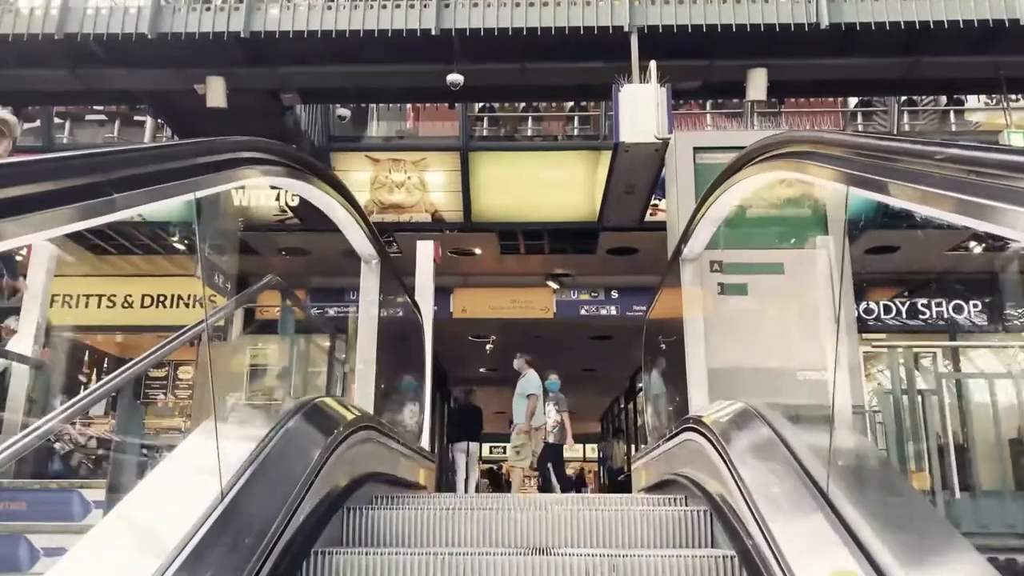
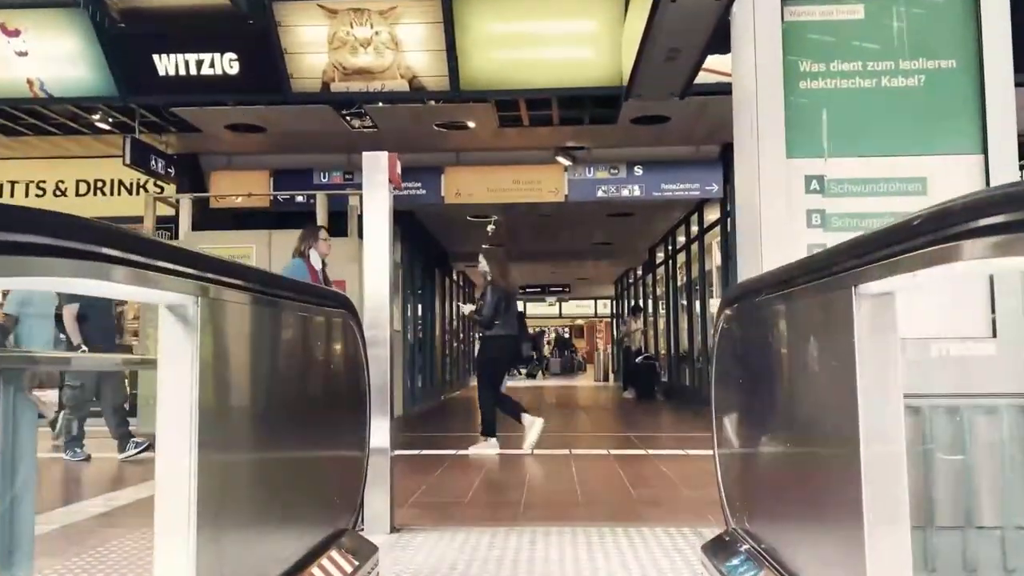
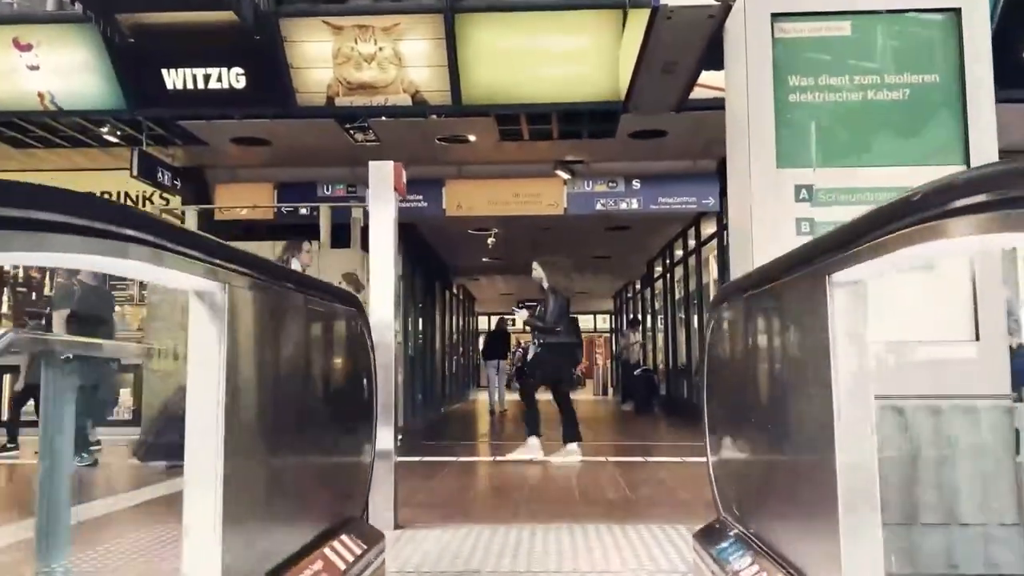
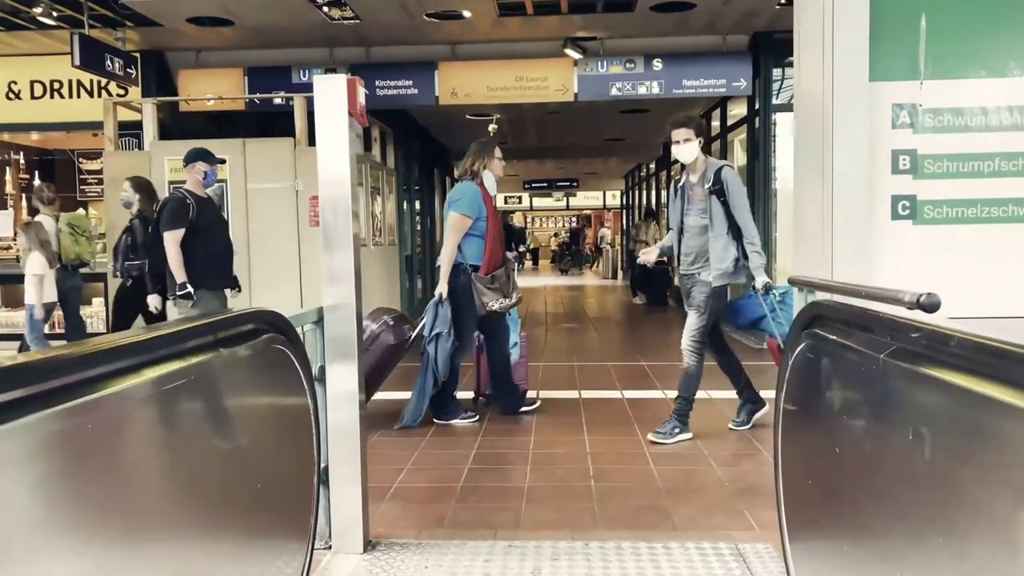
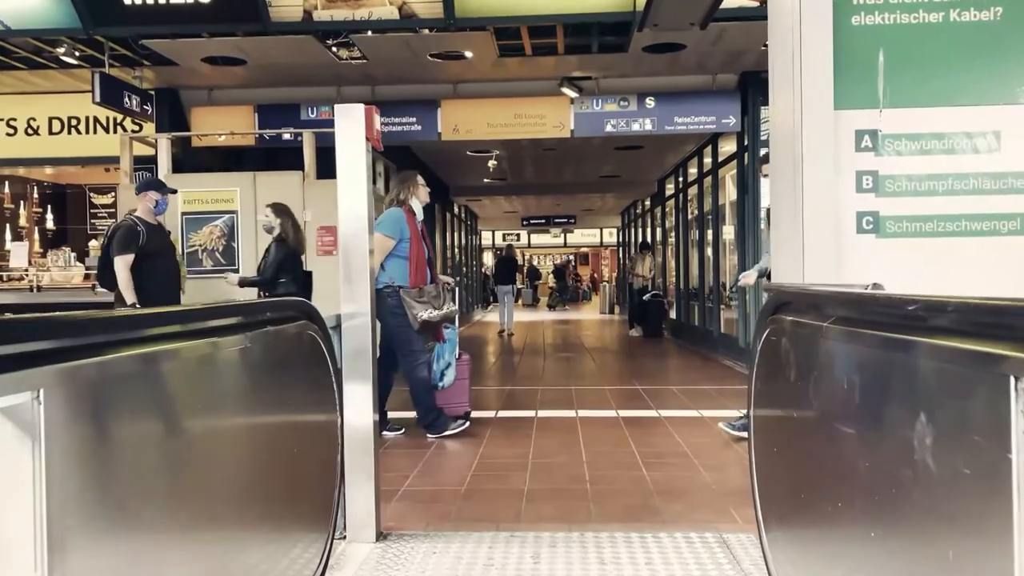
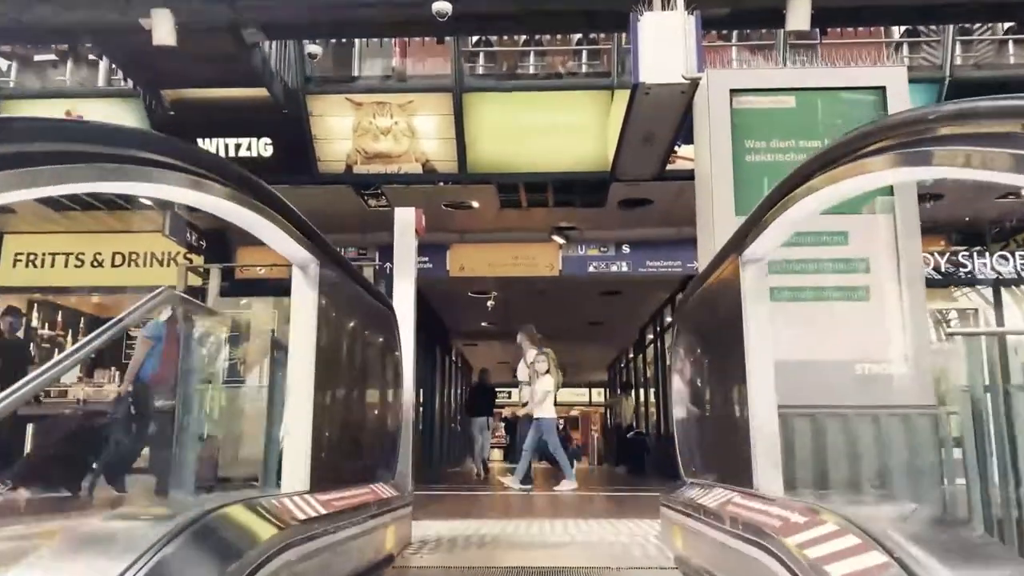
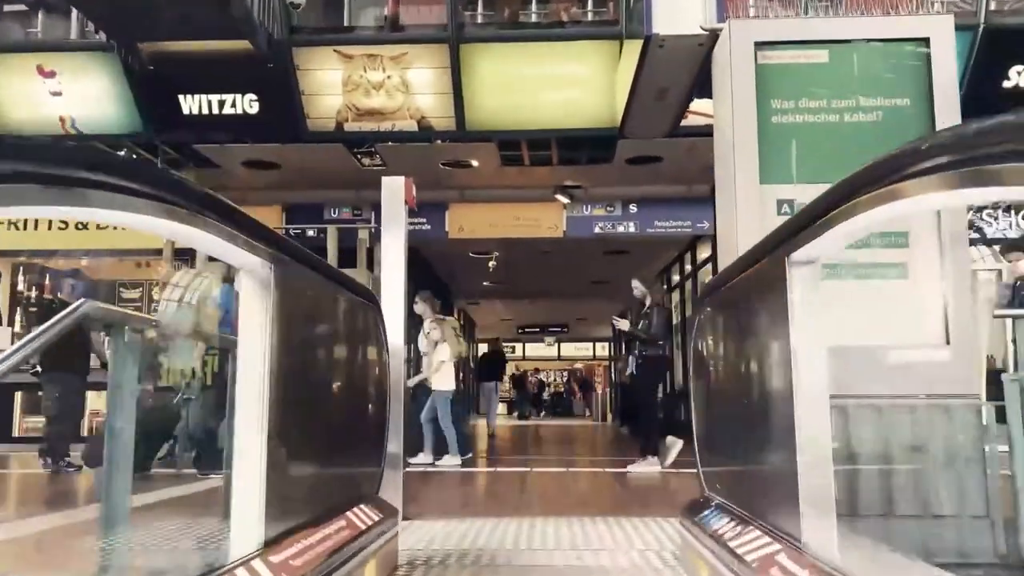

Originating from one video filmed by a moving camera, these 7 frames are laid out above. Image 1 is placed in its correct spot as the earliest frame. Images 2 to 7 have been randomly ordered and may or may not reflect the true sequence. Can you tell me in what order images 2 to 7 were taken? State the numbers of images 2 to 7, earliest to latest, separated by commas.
6, 7, 3, 2, 5, 4
